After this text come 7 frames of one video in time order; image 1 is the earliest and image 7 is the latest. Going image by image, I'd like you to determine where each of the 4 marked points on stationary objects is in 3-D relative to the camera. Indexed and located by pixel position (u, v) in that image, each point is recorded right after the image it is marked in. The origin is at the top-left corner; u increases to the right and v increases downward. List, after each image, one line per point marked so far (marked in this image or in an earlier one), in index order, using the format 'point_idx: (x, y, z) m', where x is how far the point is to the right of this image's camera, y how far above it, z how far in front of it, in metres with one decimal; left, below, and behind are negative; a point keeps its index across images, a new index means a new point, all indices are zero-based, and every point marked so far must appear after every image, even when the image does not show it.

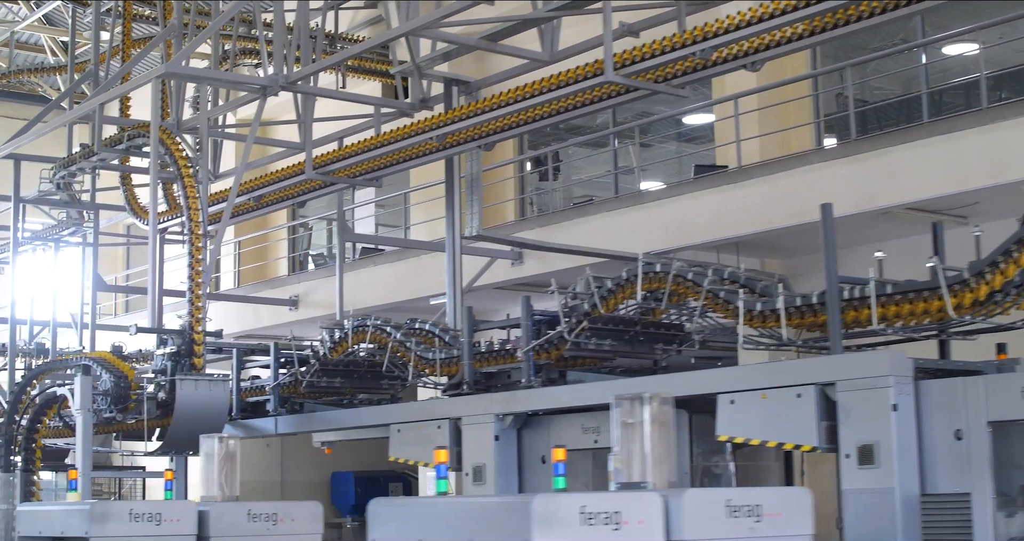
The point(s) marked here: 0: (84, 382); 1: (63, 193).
0: (-3.5, -0.9, +11.7) m
1: (-4.6, +0.8, +14.6) m
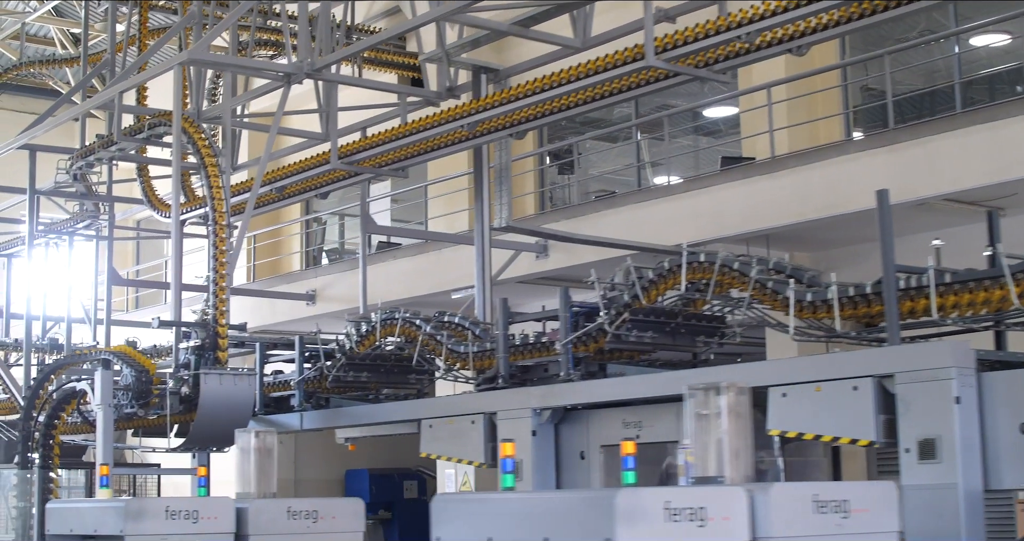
0: (-3.3, -0.8, +11.4) m
1: (-4.4, +0.9, +14.3) m
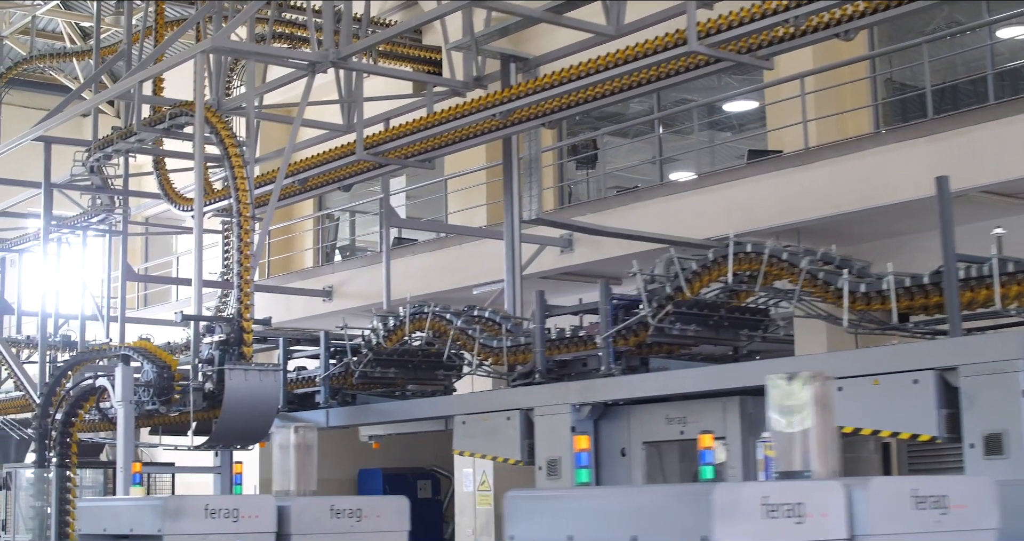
0: (-3.0, -0.8, +11.2) m
1: (-4.1, +0.9, +14.0) m
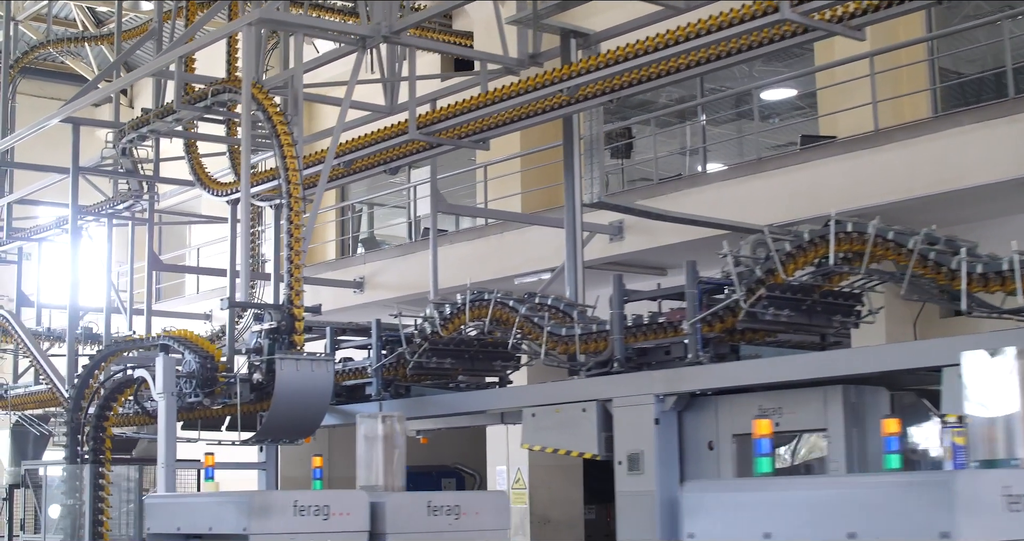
0: (-2.6, -0.7, +10.6) m
1: (-3.7, +1.0, +13.4) m
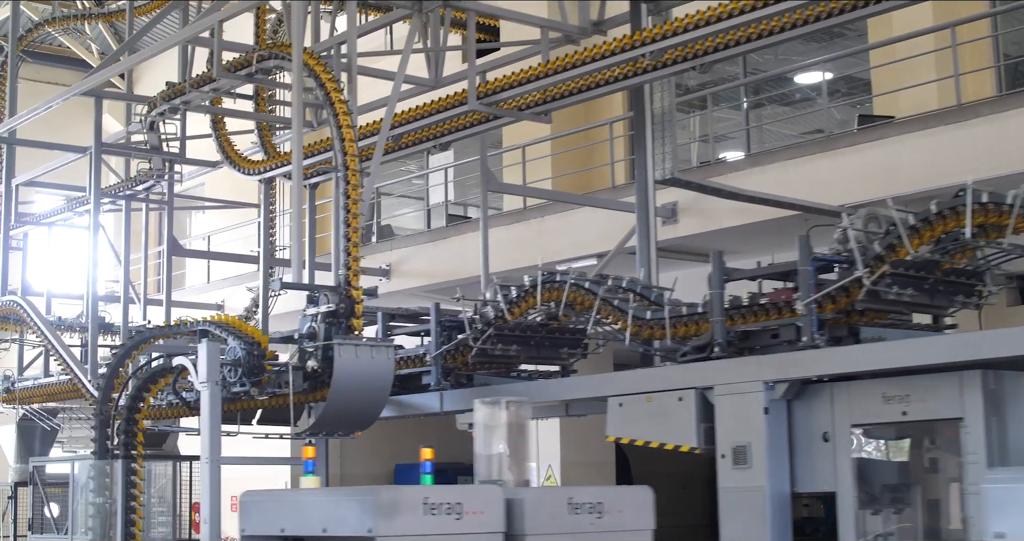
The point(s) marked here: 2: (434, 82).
0: (-2.1, -0.5, +9.8) m
1: (-3.2, +1.2, +12.6) m
2: (-0.7, +1.6, +11.8) m
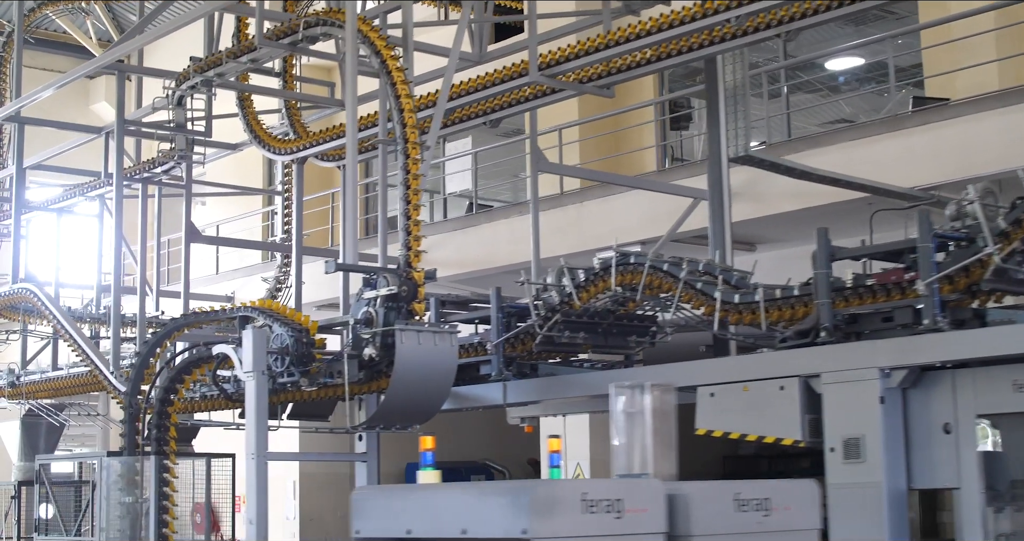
0: (-1.6, -0.4, +9.1) m
1: (-2.8, +1.3, +11.9) m
2: (-0.3, +1.7, +11.2) m
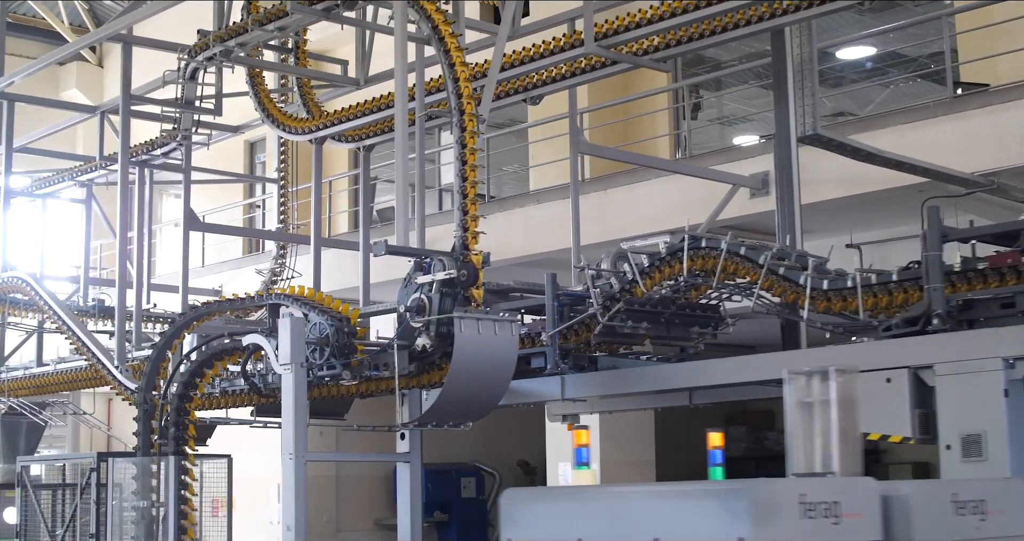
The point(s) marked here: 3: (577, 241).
0: (-1.3, -0.3, +8.3) m
1: (-2.6, +1.4, +11.1) m
2: (0.0, +1.8, +10.5) m
3: (+0.5, +0.2, +10.2) m
